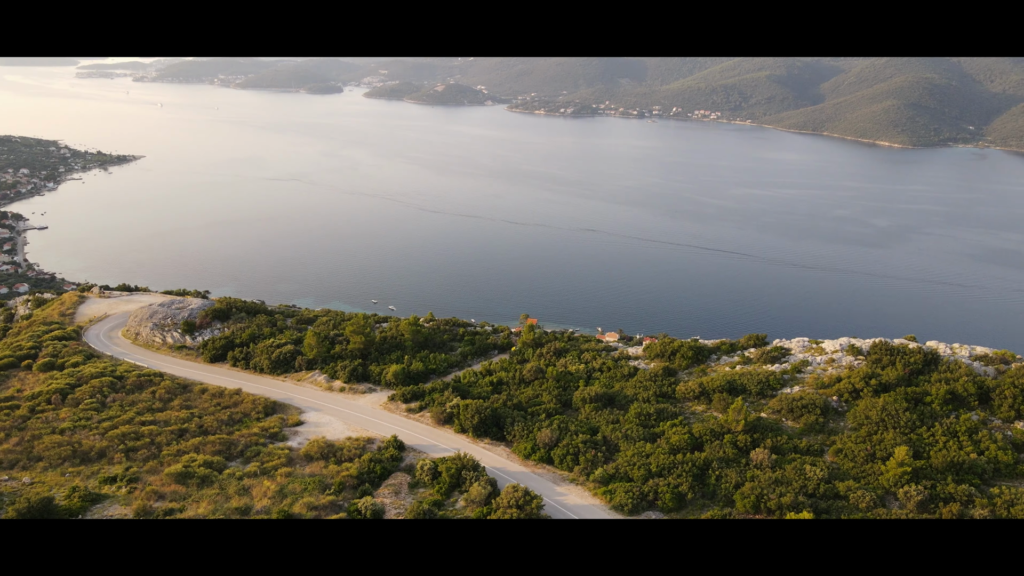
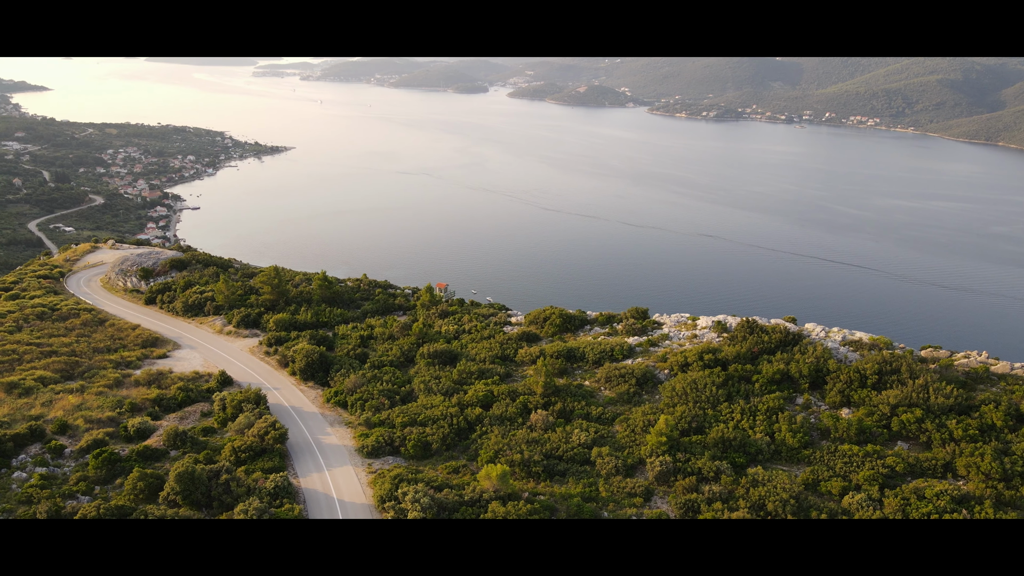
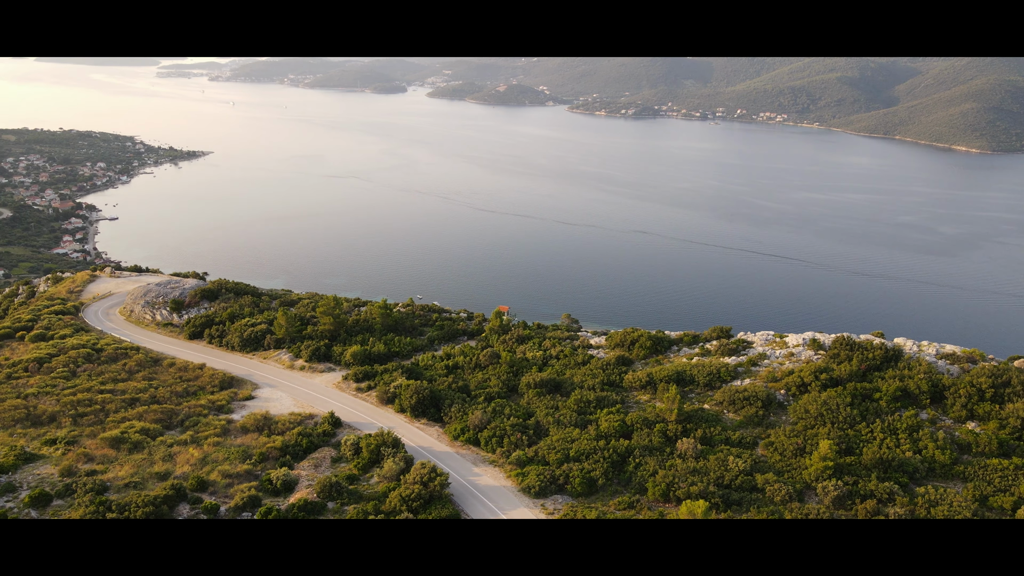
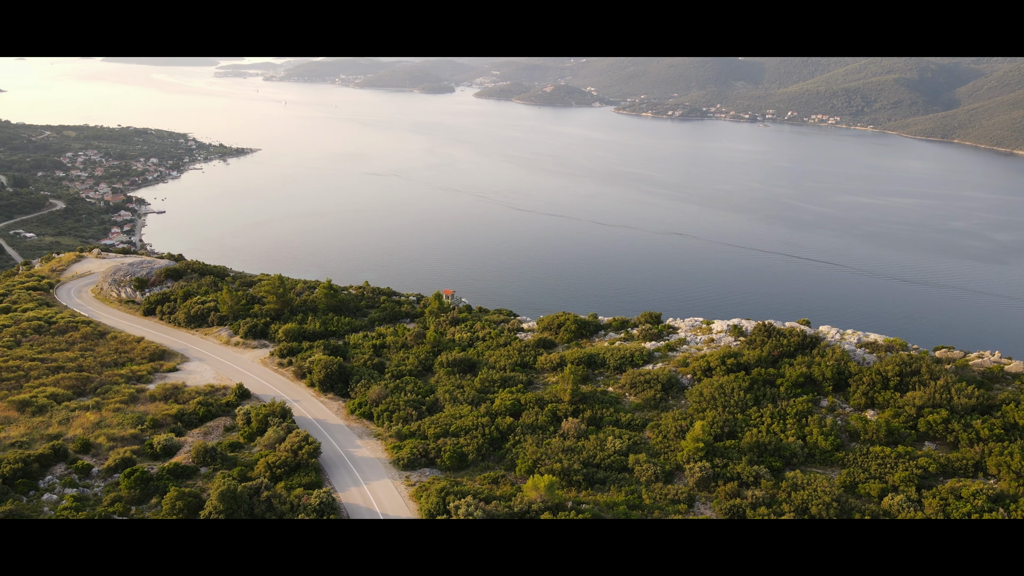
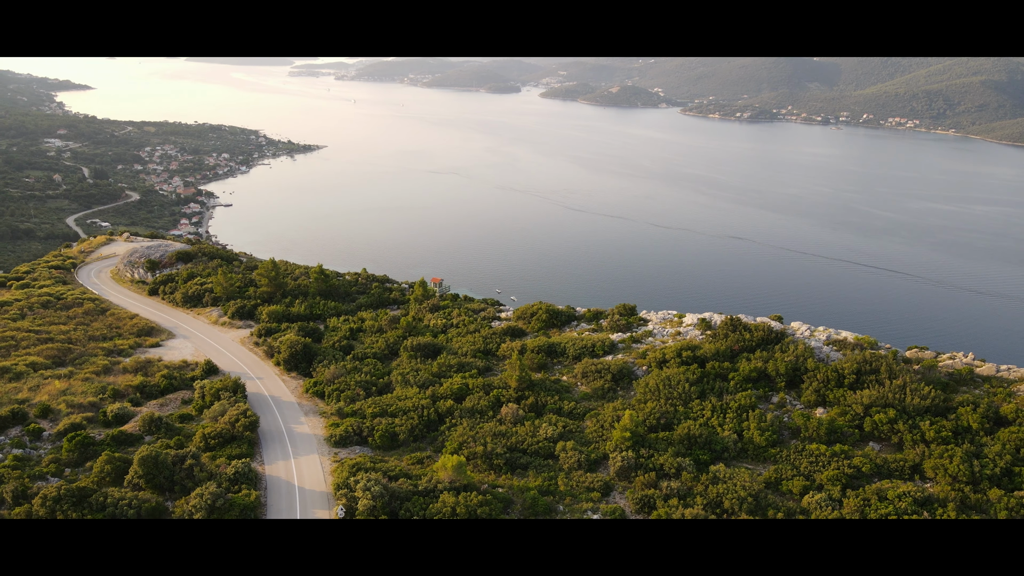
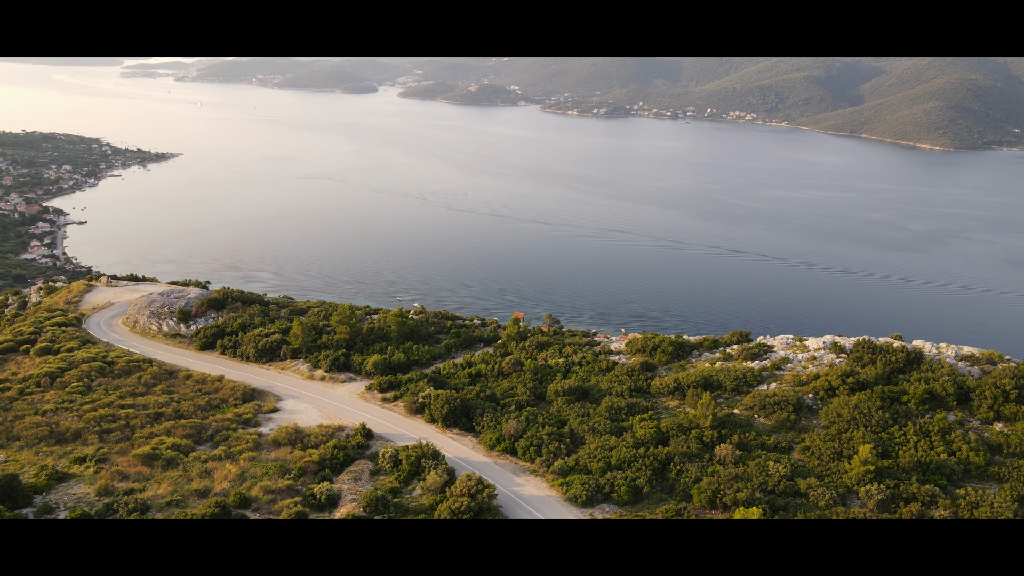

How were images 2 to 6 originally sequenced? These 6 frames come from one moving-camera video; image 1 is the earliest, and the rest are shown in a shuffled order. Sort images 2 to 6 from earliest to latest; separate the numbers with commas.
6, 3, 4, 2, 5
